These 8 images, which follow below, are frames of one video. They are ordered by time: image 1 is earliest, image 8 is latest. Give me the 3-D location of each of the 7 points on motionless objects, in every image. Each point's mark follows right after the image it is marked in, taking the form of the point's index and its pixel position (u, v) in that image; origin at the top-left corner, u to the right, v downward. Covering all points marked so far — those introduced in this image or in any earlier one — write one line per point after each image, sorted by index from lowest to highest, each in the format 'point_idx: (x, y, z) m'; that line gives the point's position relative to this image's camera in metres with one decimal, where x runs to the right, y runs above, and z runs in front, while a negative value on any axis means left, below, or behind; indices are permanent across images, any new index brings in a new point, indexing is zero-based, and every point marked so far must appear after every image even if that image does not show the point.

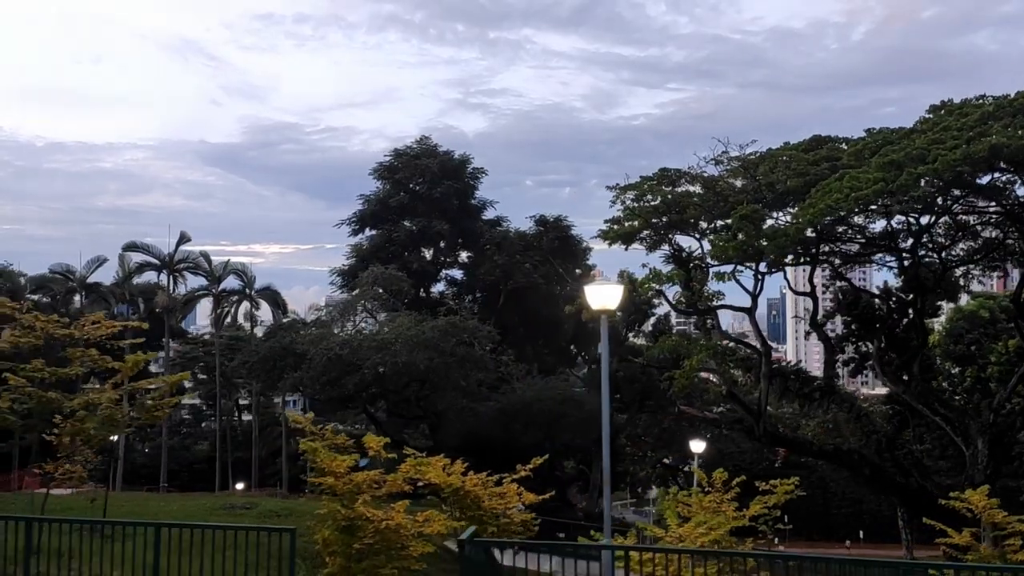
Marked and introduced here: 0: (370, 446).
0: (-2.2, -2.5, +10.9) m
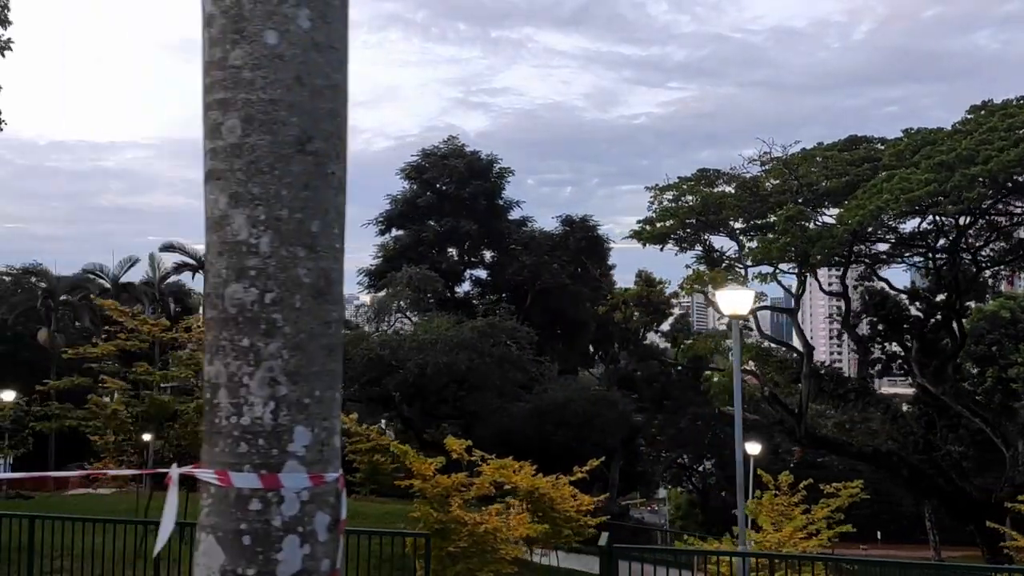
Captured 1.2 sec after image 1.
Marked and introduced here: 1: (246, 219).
0: (-0.9, -2.5, +10.9) m
1: (-0.8, +0.2, +2.1) m
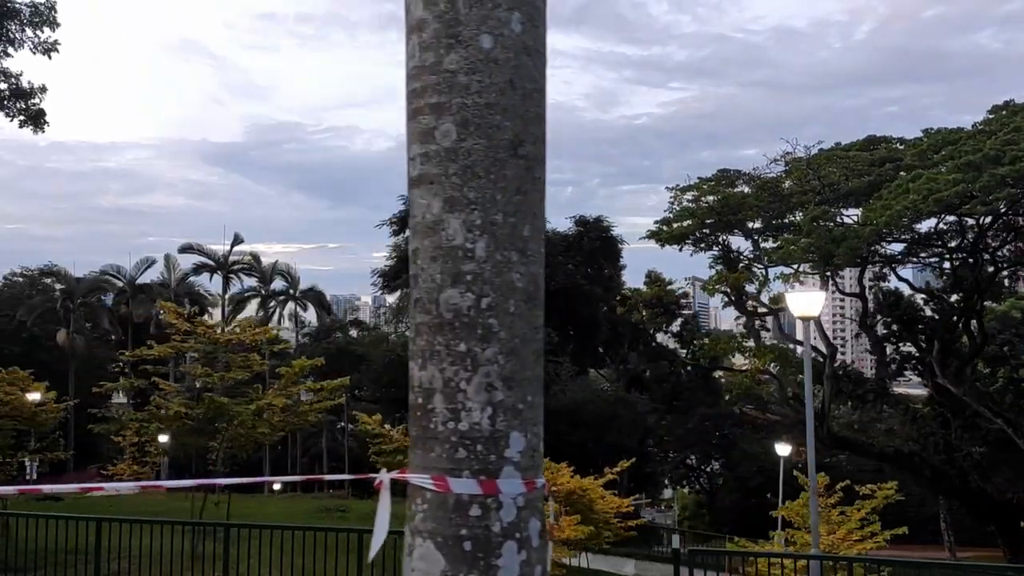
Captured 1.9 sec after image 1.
0: (-0.2, -2.6, +10.9) m
1: (-0.2, +0.2, +2.1) m
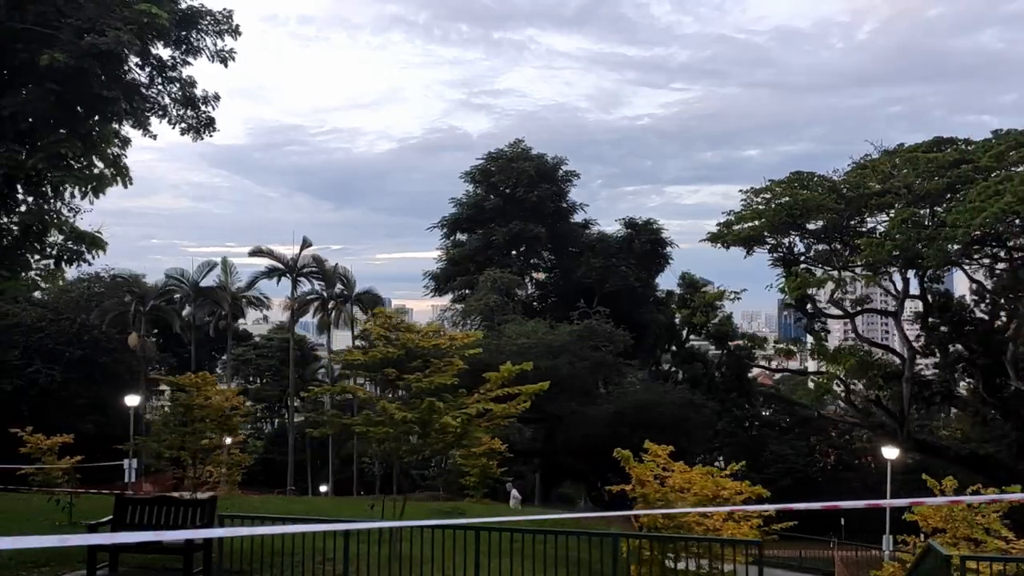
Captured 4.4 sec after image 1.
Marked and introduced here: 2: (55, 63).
0: (+2.3, -2.6, +10.9) m
1: (+2.3, +0.1, +2.2) m
2: (-5.1, +2.5, +7.7) m
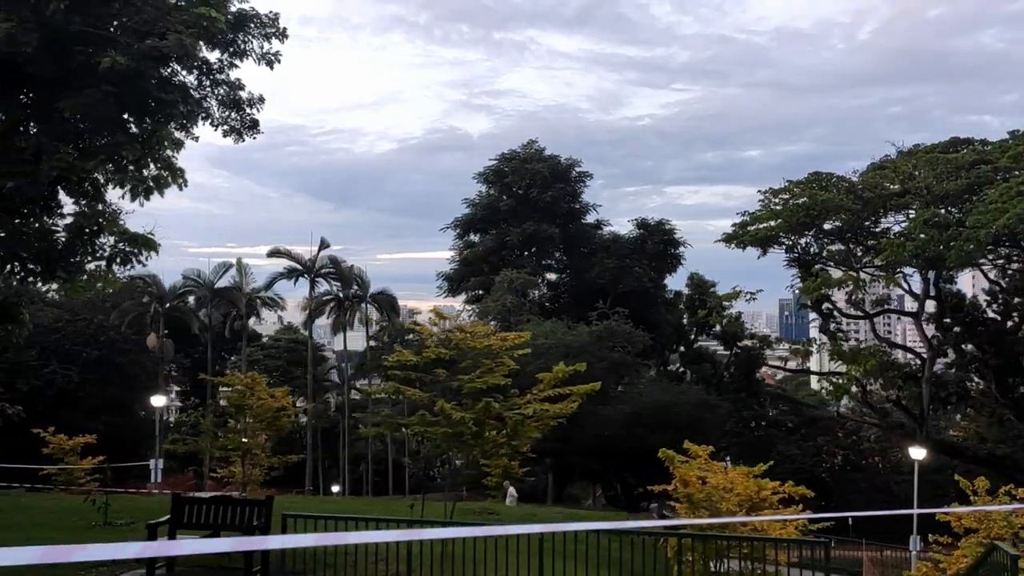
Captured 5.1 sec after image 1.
0: (+3.0, -2.6, +11.0) m
1: (+3.0, +0.1, +2.2) m
2: (-4.5, +2.5, +7.7) m
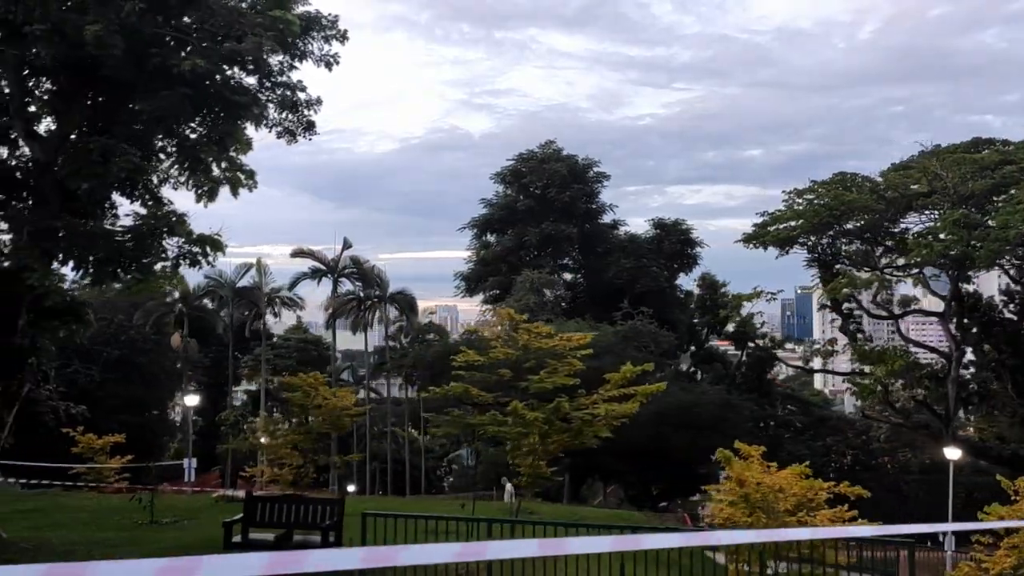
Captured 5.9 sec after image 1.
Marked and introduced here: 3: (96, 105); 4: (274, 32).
0: (+3.8, -2.7, +11.0) m
1: (+3.8, +0.1, +2.3) m
2: (-3.6, +2.5, +7.8) m
3: (-5.4, +2.4, +9.0) m
4: (-2.9, +3.1, +8.3) m
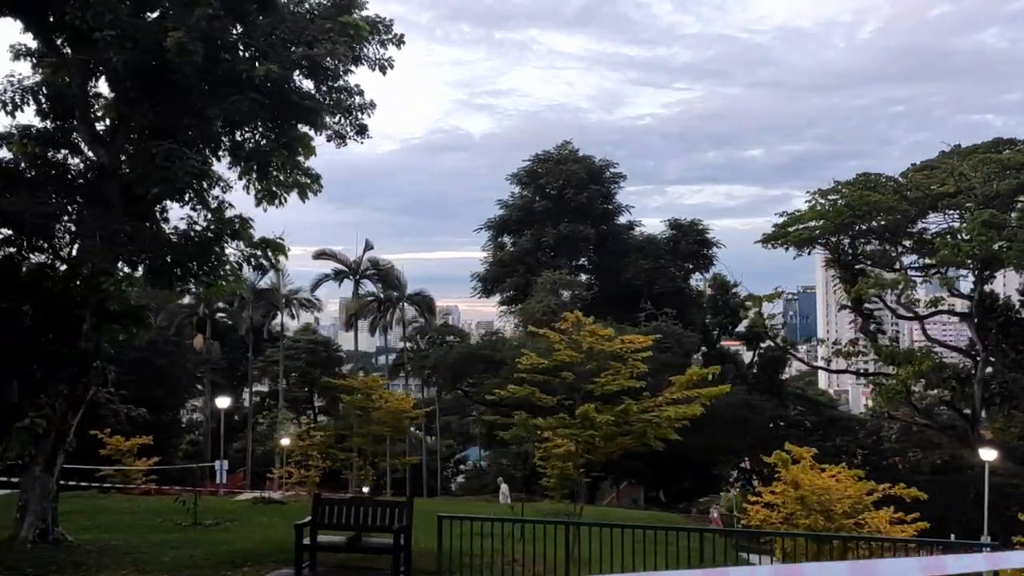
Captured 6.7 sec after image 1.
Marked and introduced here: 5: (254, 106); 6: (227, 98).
0: (+4.7, -2.7, +11.0) m
1: (+4.6, +0.1, +2.3) m
2: (-2.8, +2.5, +7.8) m
3: (-4.6, +2.4, +9.0) m
4: (-2.1, +3.1, +8.4) m
5: (-3.1, +2.1, +8.1) m
6: (-3.3, +2.2, +8.1) m
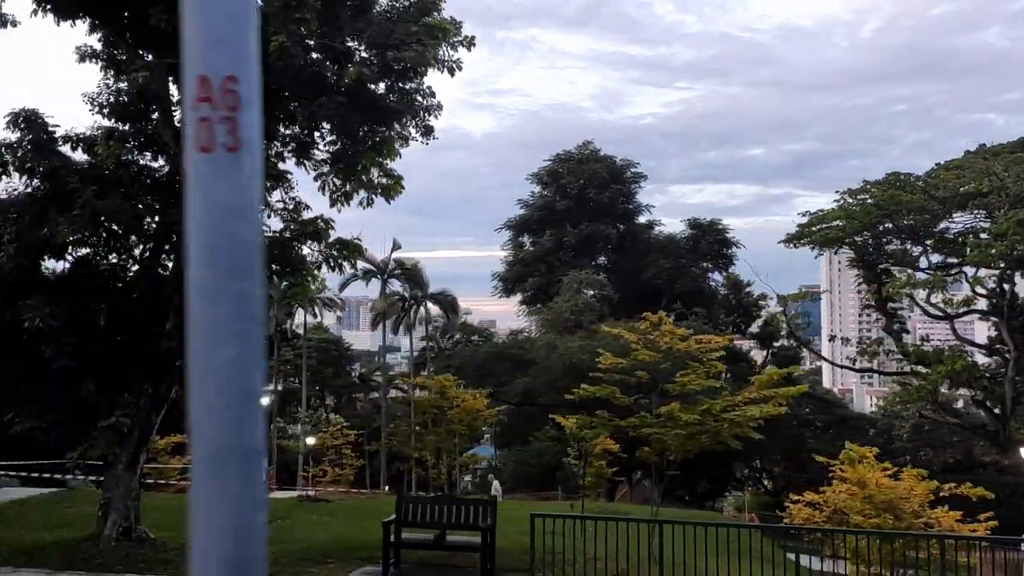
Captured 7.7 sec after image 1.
0: (+5.7, -2.7, +11.1) m
1: (+5.6, +0.1, +2.3) m
2: (-1.8, +2.5, +7.9) m
3: (-3.6, +2.4, +9.1) m
4: (-1.1, +3.1, +8.5) m
5: (-2.0, +2.1, +8.2) m
6: (-2.3, +2.2, +8.2) m
